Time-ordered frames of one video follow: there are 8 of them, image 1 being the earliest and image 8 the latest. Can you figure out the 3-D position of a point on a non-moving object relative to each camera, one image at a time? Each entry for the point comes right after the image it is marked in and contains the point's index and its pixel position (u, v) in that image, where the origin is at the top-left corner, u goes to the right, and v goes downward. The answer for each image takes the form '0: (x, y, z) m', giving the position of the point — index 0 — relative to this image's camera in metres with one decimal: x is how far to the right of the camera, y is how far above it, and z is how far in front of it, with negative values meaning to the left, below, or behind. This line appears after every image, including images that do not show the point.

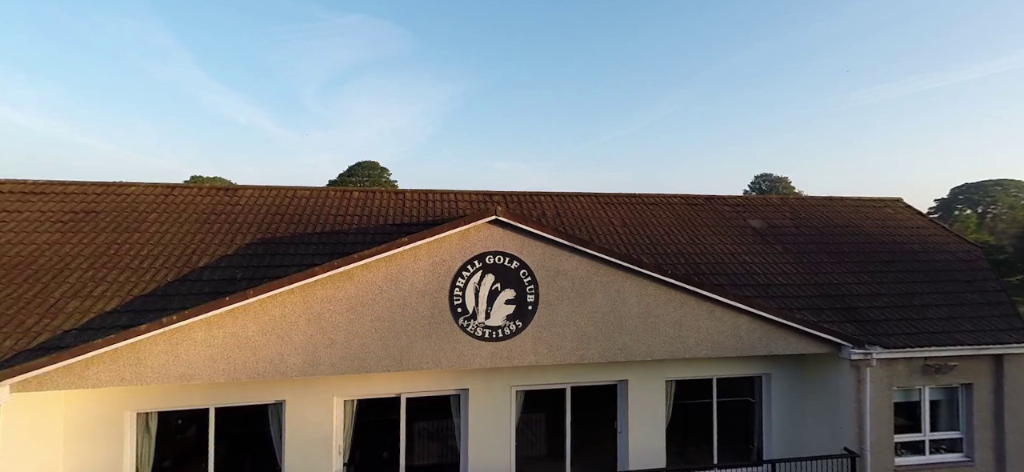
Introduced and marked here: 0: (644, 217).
0: (+2.3, +0.3, +8.2) m
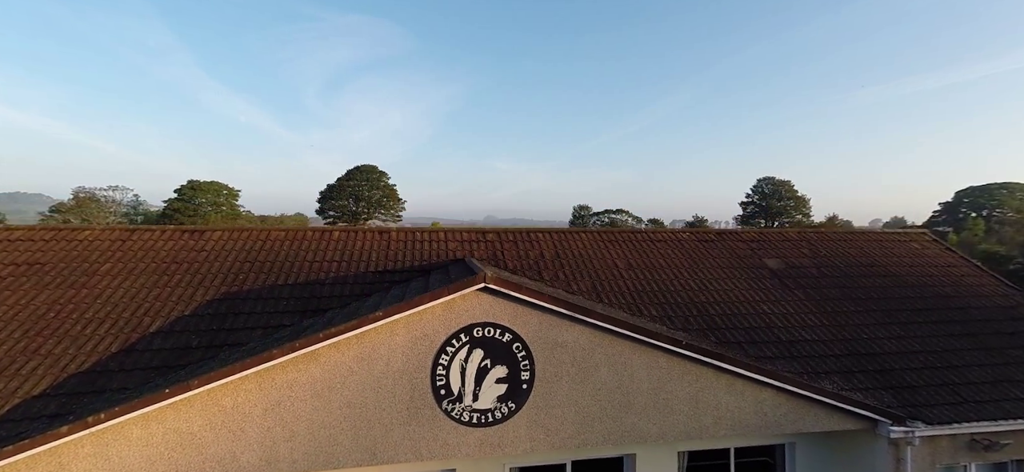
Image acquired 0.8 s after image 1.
0: (+2.2, -0.3, +7.5) m
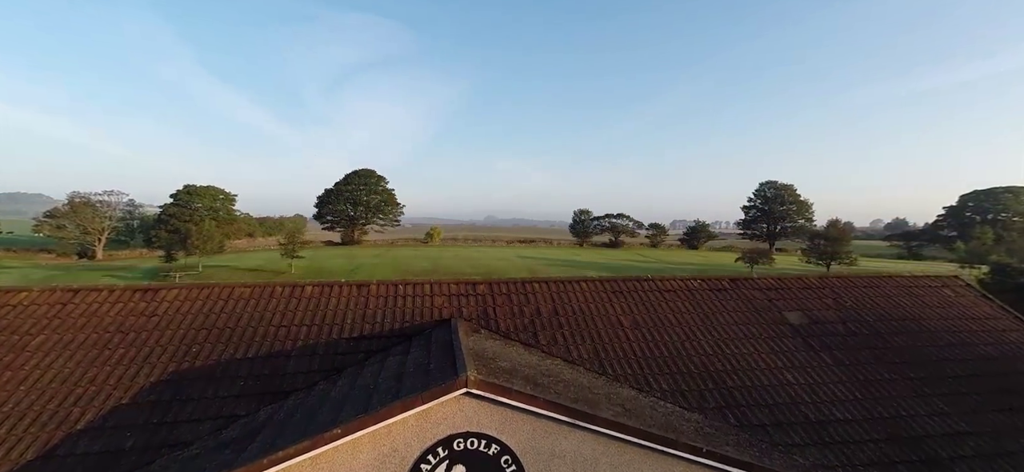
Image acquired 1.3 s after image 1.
0: (+2.1, -1.1, +6.8) m
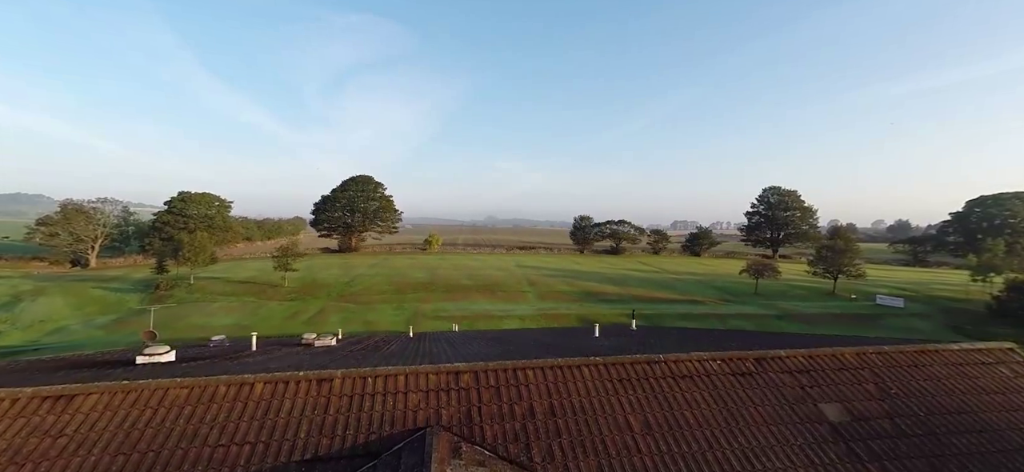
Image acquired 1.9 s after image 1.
0: (+2.0, -2.1, +5.7) m
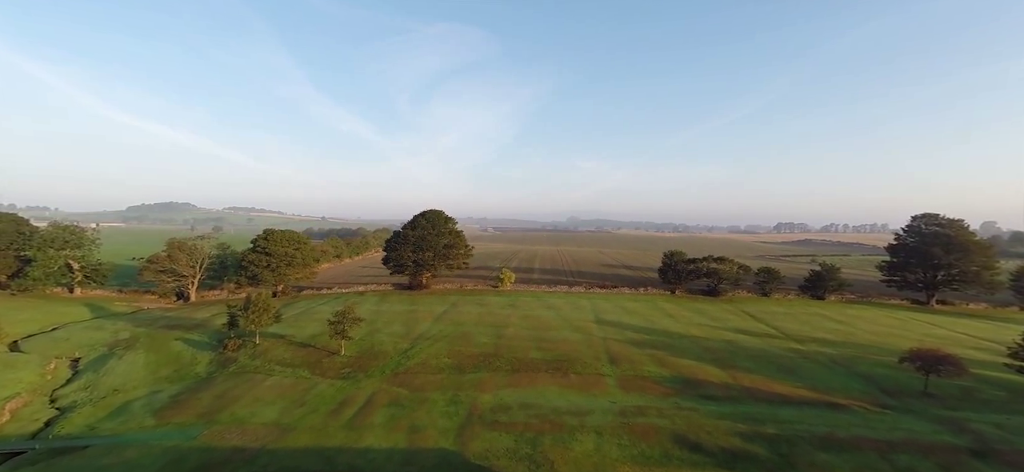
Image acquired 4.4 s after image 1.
0: (+1.3, -7.3, -0.6) m
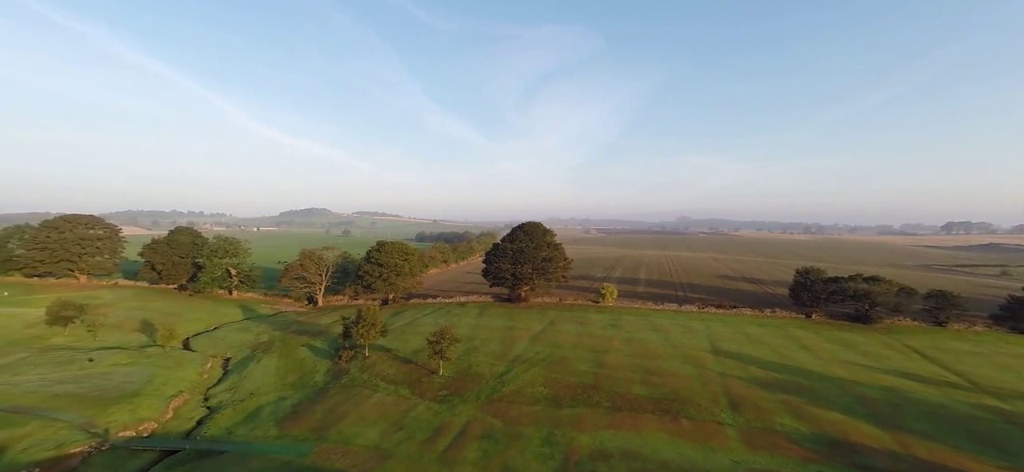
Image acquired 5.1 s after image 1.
0: (+0.1, -9.0, -3.2) m
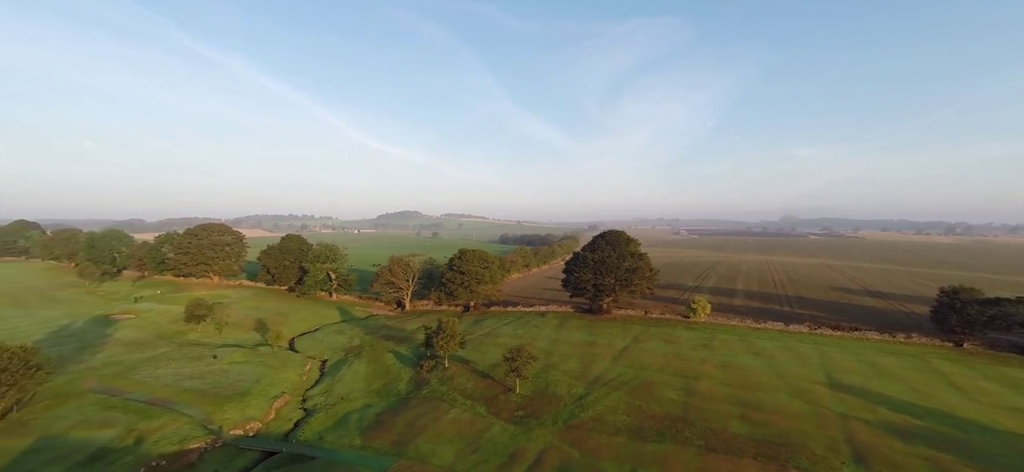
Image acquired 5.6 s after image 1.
0: (-1.3, -10.3, -5.0) m
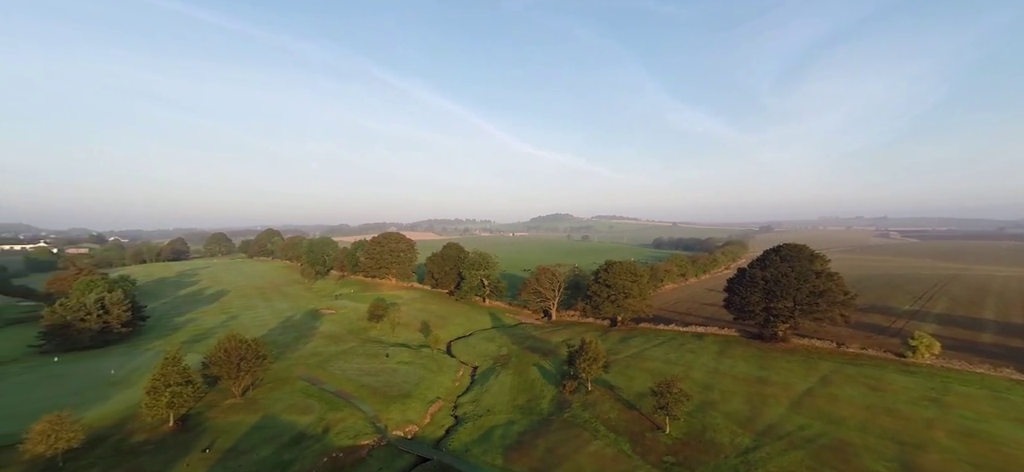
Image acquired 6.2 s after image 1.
0: (-4.5, -11.7, -6.9) m
